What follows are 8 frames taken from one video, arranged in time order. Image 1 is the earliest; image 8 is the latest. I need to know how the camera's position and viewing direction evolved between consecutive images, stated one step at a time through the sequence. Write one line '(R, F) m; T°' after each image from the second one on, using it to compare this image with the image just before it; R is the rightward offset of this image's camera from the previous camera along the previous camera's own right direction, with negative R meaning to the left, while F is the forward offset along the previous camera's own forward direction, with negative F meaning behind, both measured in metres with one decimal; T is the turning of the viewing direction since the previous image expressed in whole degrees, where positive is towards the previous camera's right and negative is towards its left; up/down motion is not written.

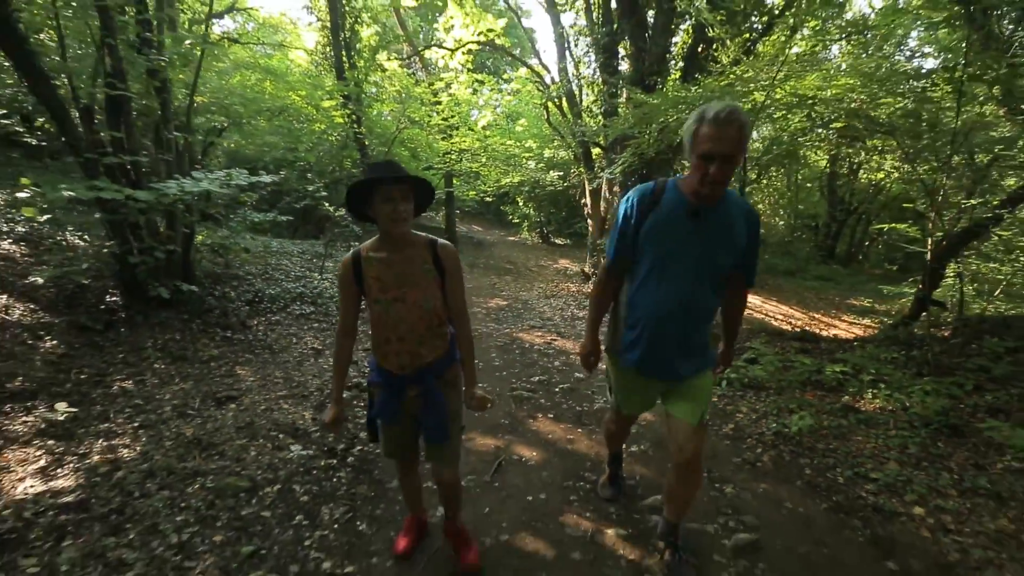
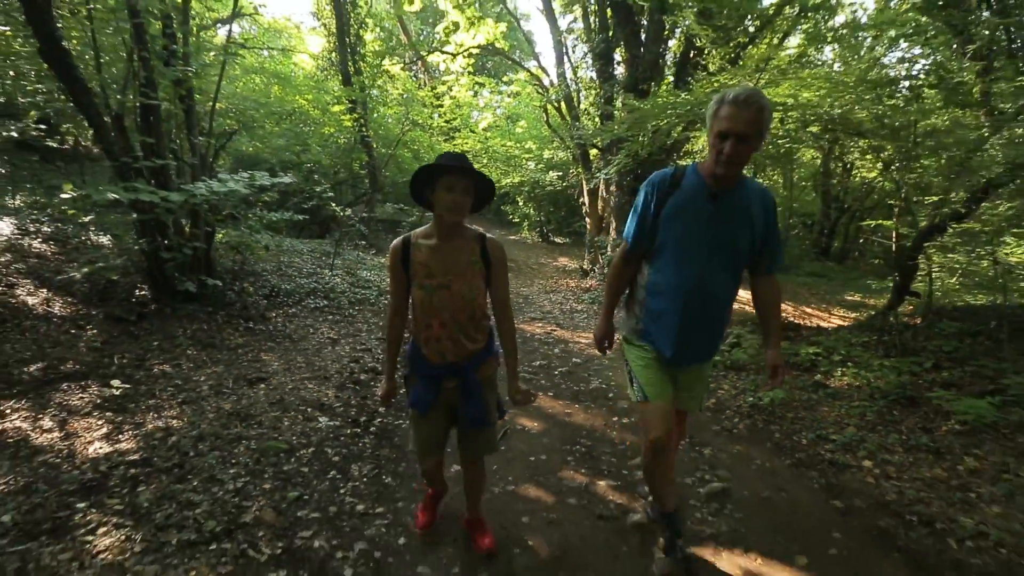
(0.0, -0.4) m; 0°
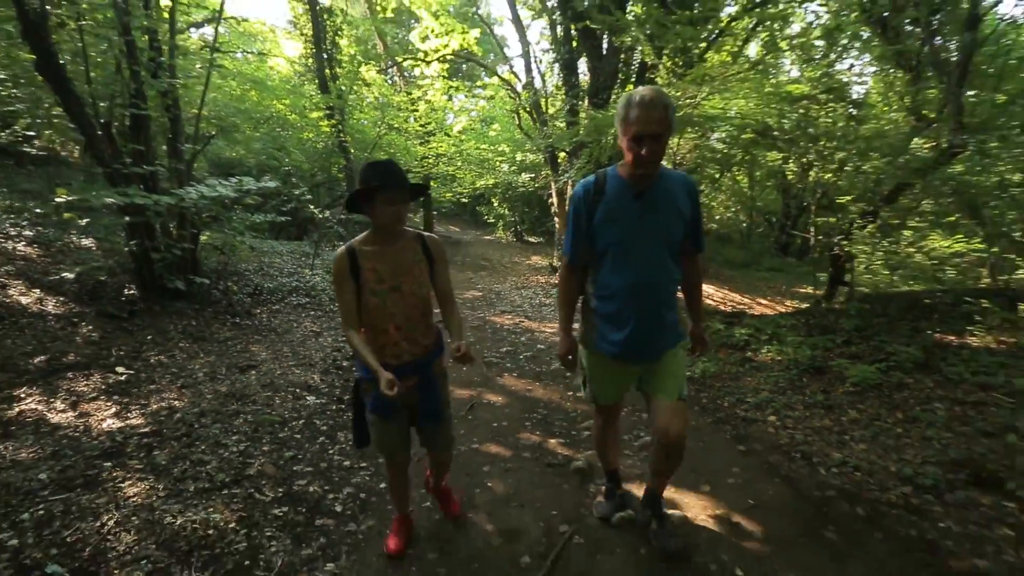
(+0.1, -0.6) m; +2°
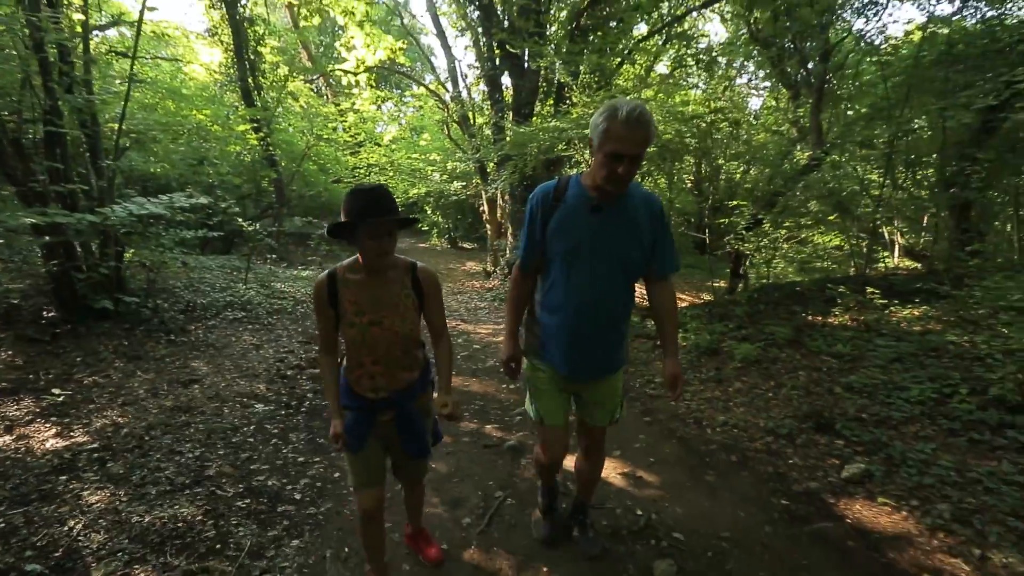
(0.0, -0.5) m; +7°
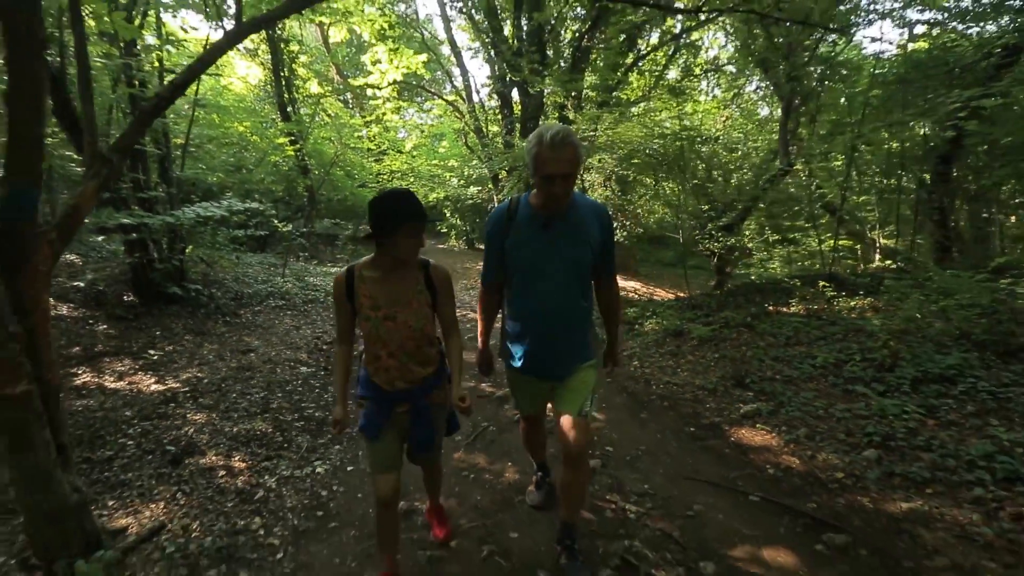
(+0.3, -1.1) m; -2°
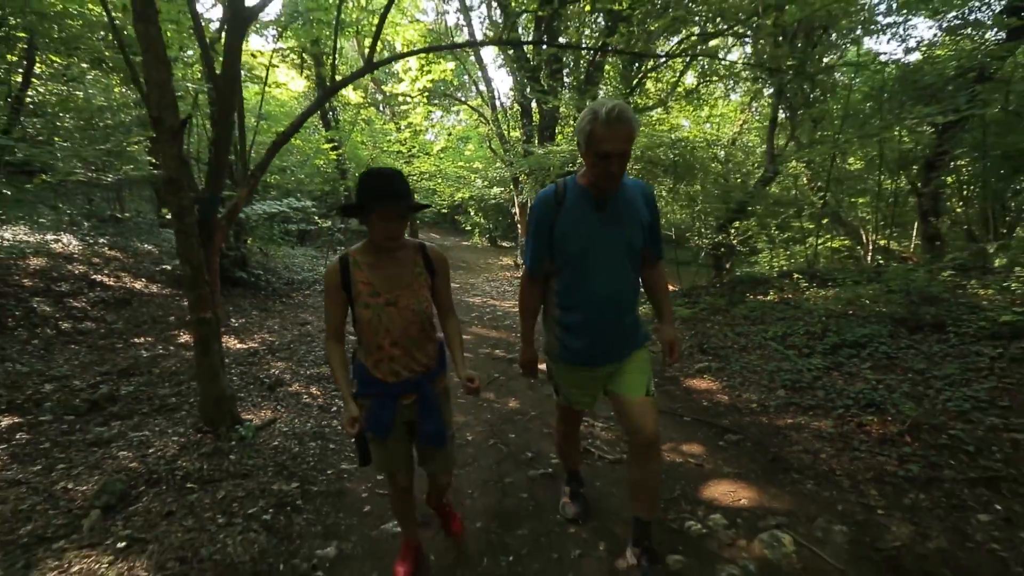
(+0.2, -1.2) m; -3°
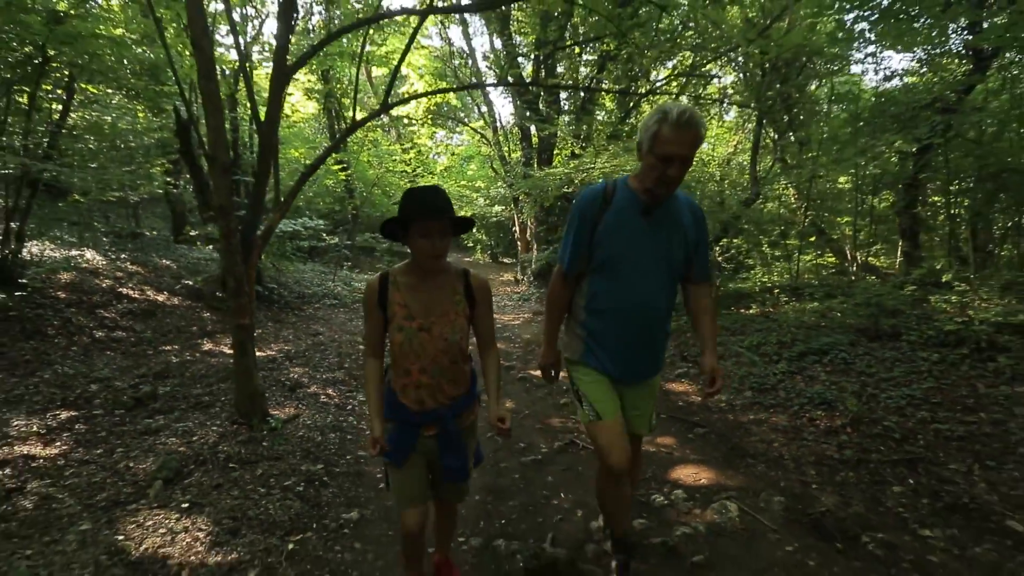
(+0.1, -0.6) m; 0°
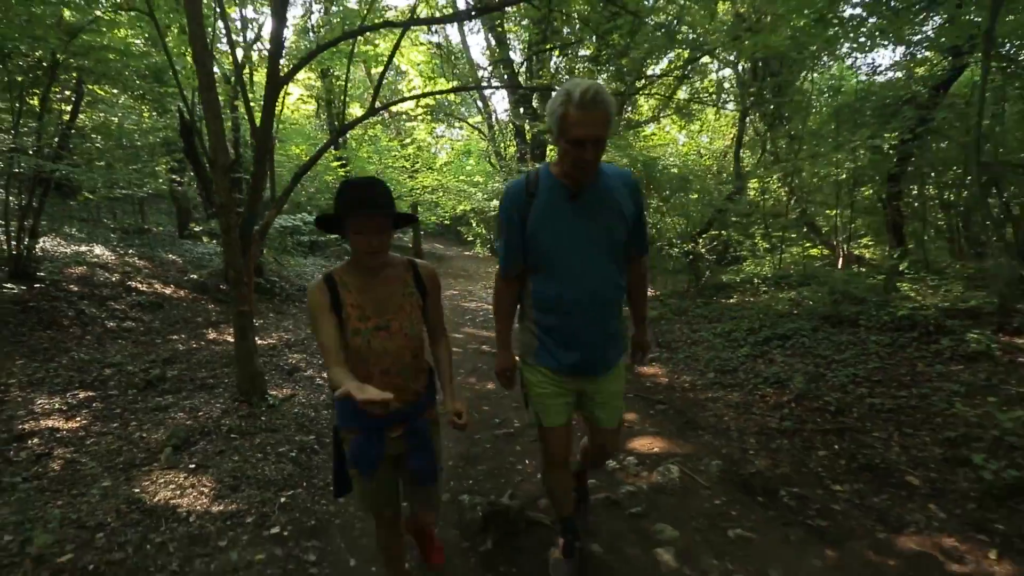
(+0.3, -0.4) m; -1°
